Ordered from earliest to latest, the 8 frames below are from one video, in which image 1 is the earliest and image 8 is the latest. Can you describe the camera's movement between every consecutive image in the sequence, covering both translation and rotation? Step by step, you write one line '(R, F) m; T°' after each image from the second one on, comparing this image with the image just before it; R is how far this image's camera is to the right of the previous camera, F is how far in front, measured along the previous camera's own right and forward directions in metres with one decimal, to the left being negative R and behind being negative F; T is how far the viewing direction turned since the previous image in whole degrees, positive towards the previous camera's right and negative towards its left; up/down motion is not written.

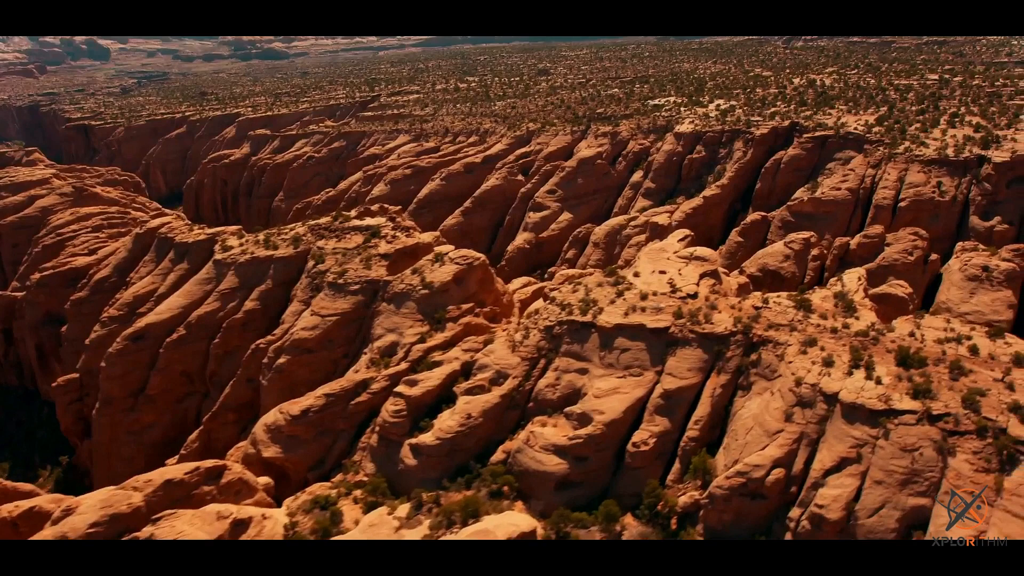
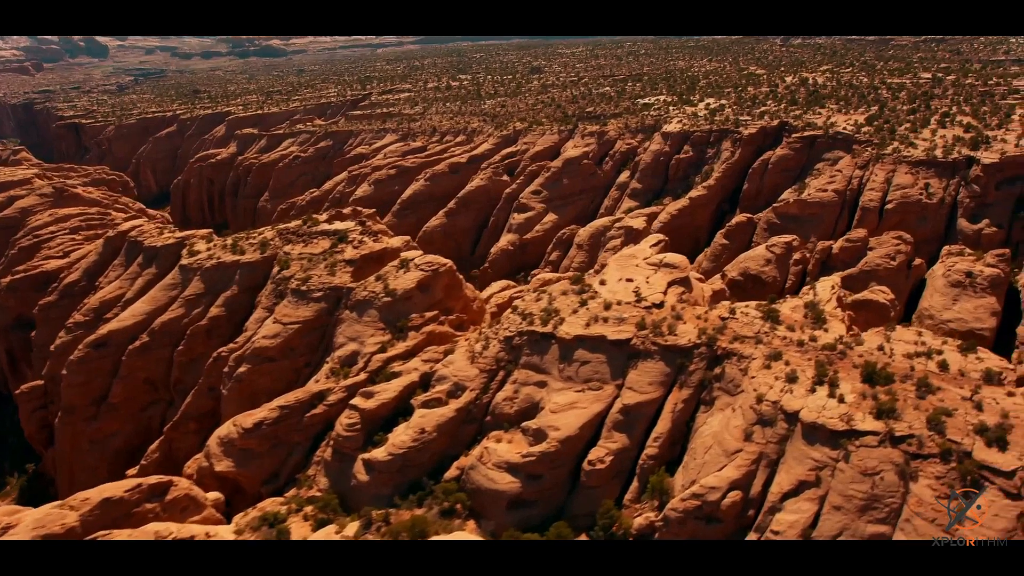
(+1.1, +0.6) m; 0°
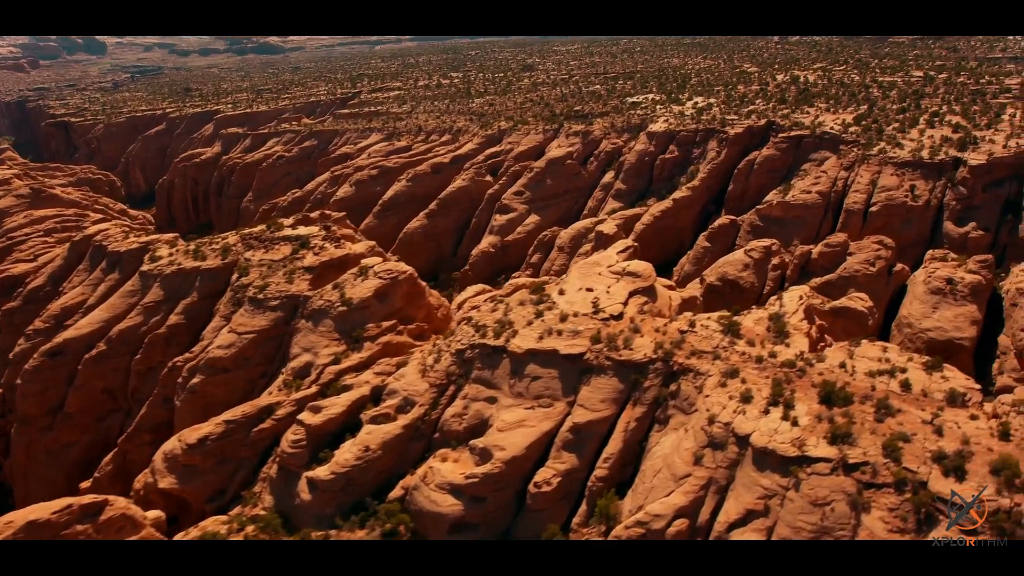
(+1.2, +0.6) m; 0°
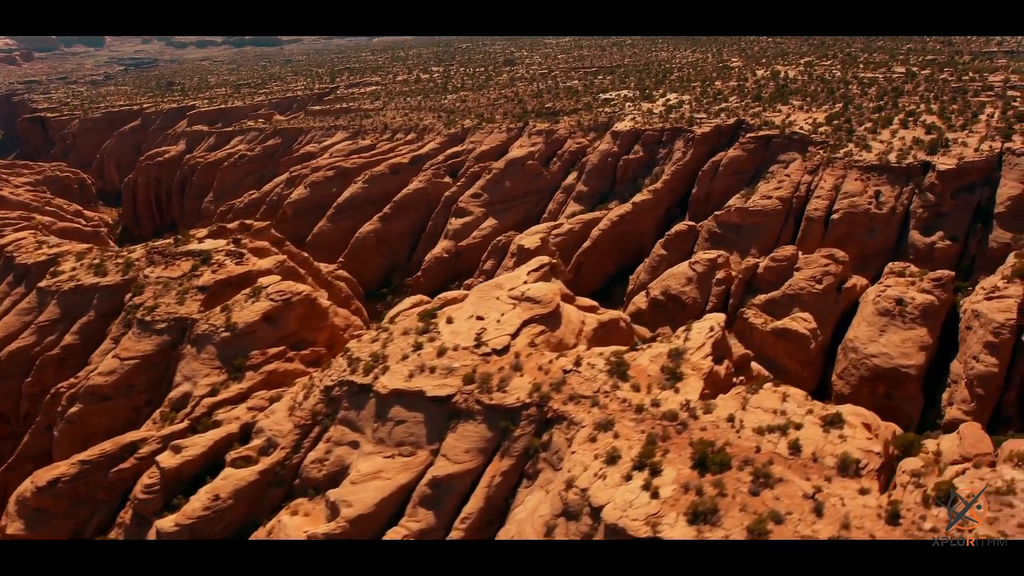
(+3.0, +1.5) m; -1°
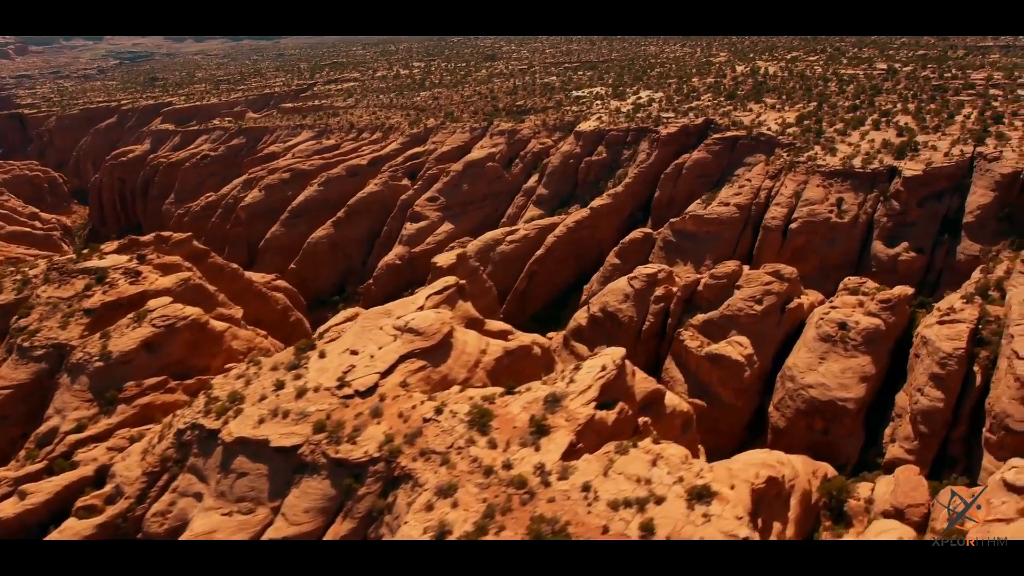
(+2.8, +1.4) m; -1°
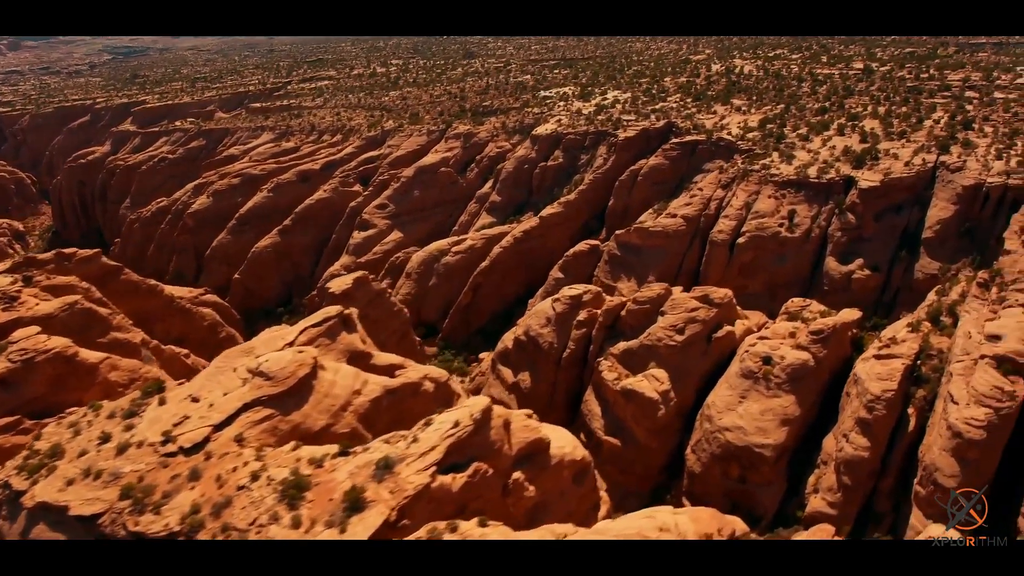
(+2.9, +1.5) m; -1°
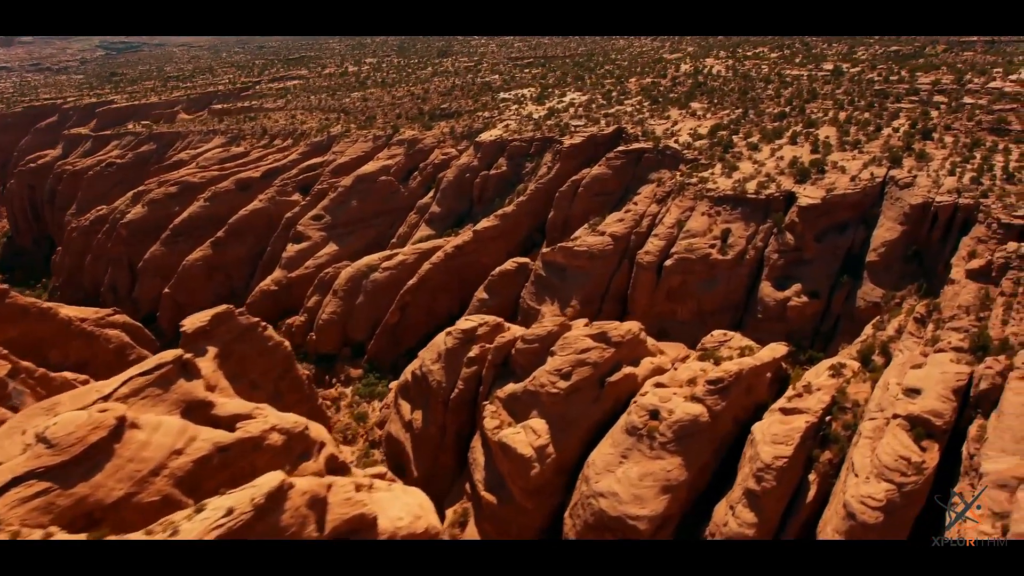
(+3.4, +1.7) m; -1°
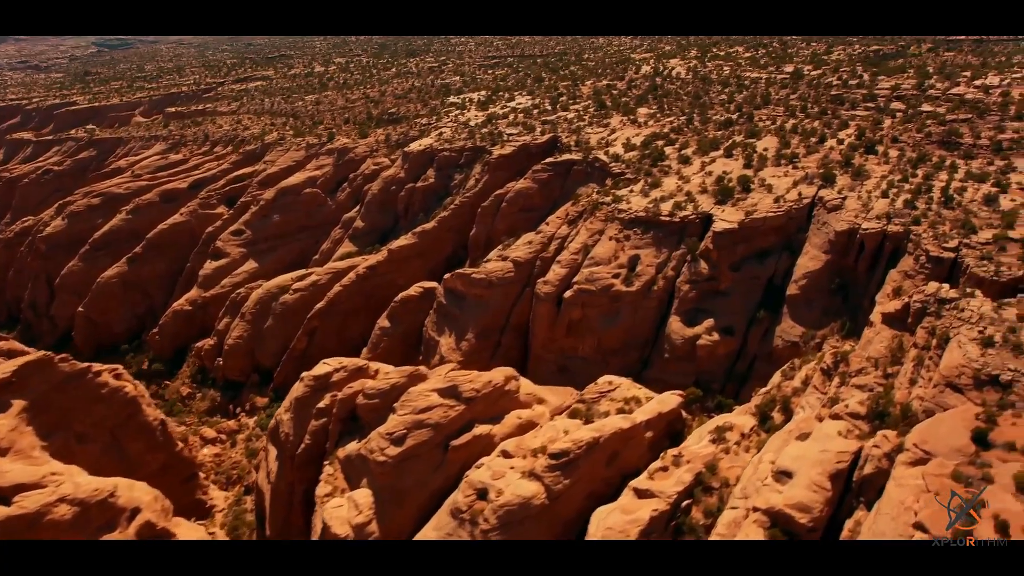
(+3.7, +1.9) m; -1°
